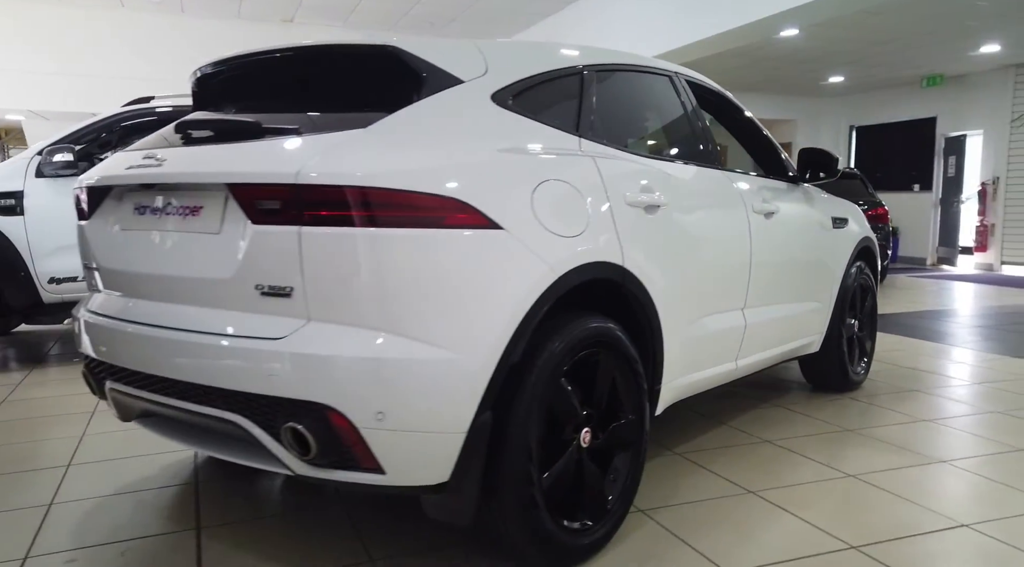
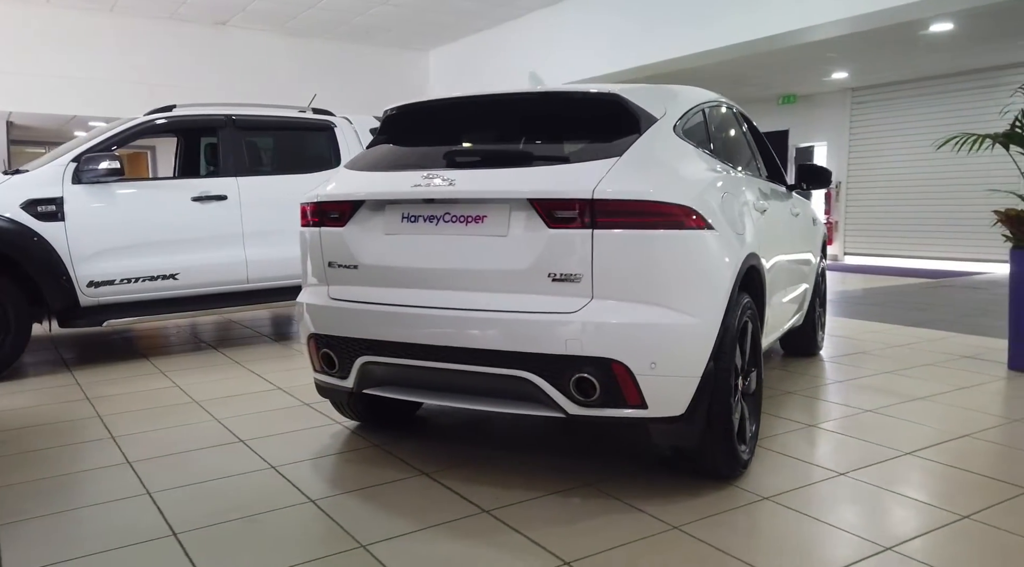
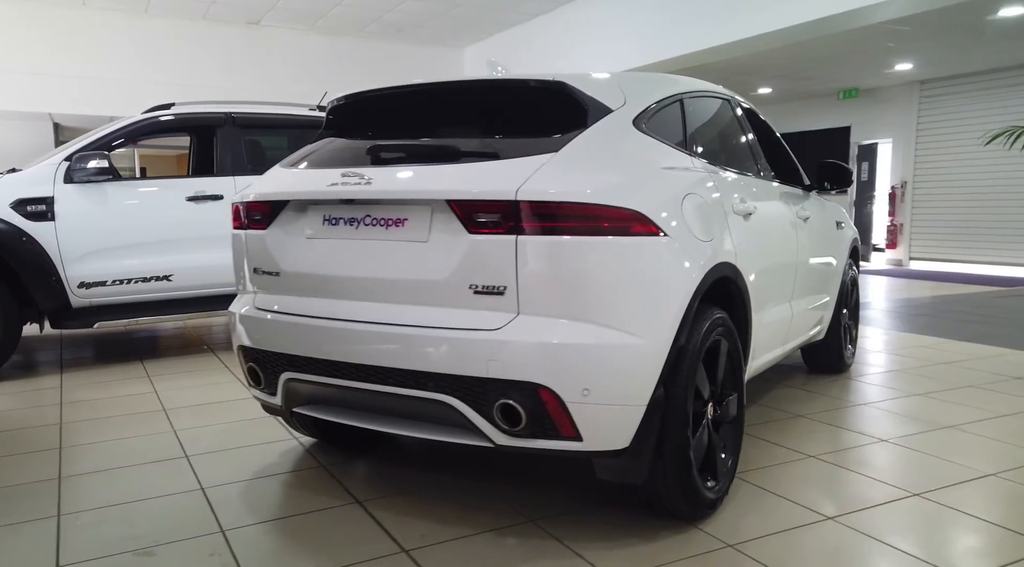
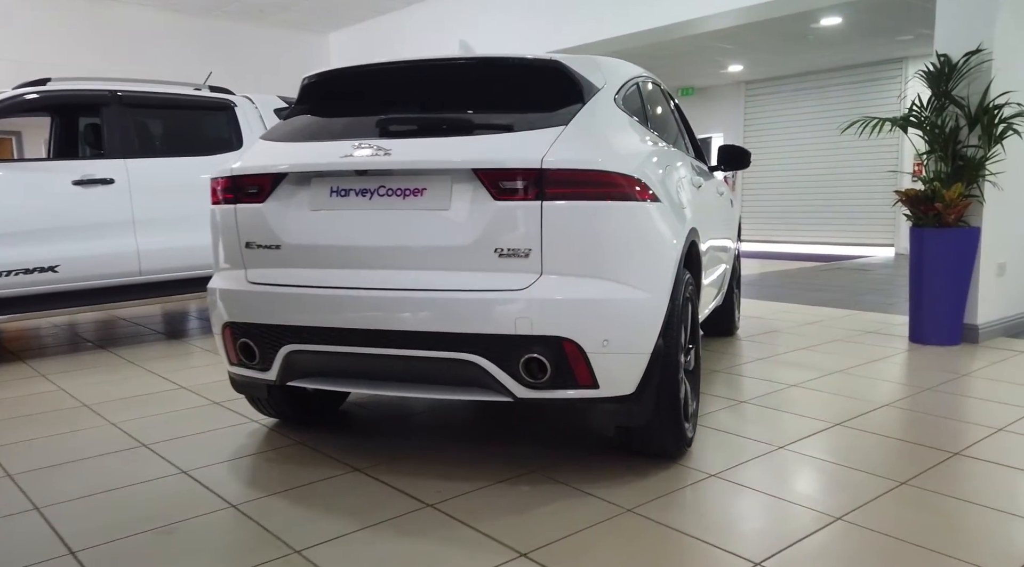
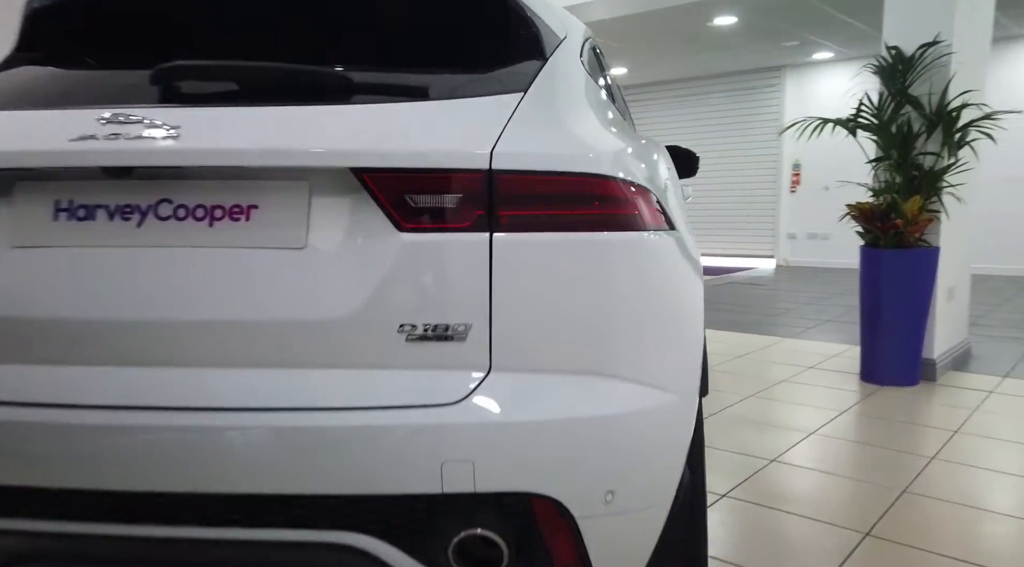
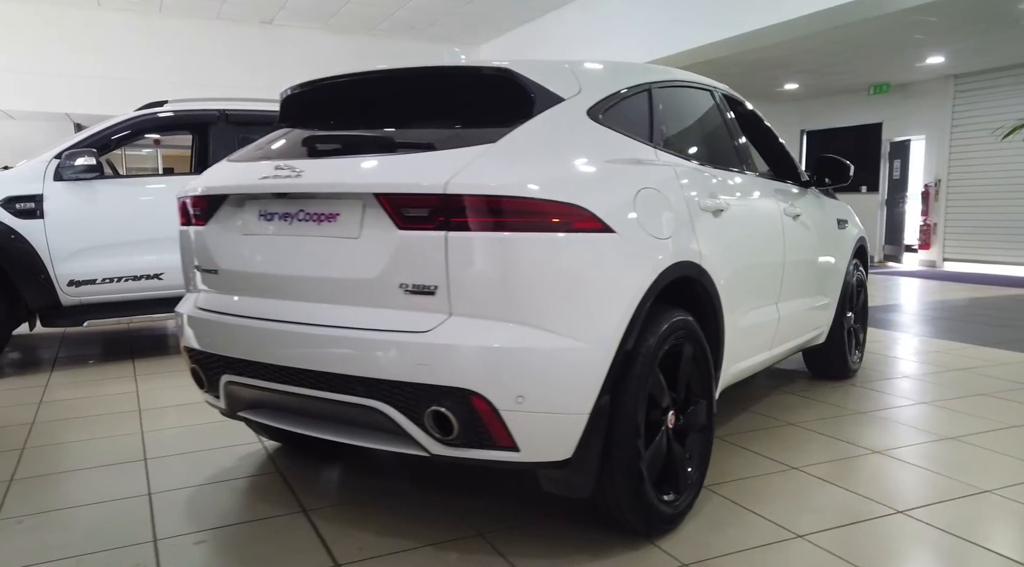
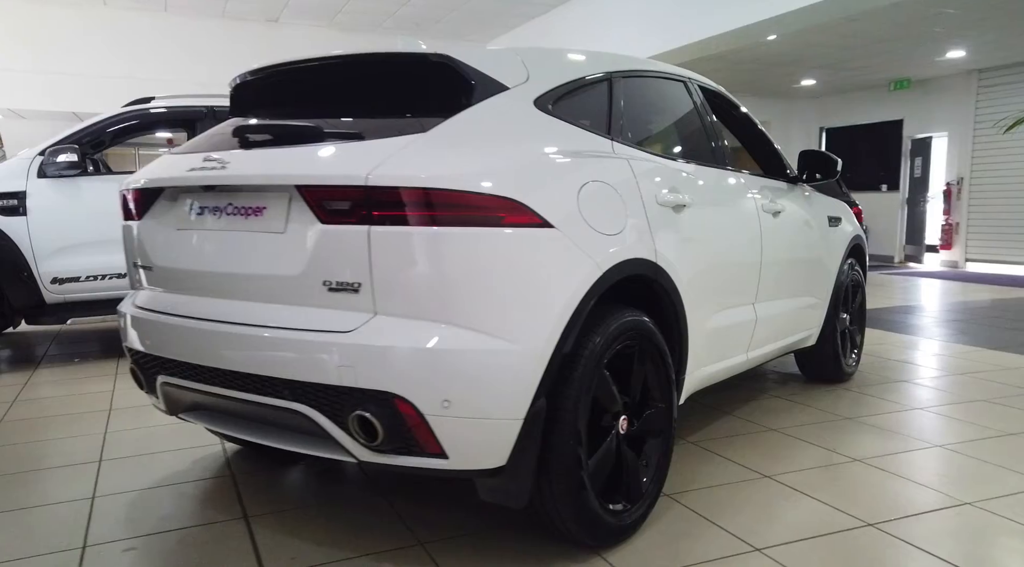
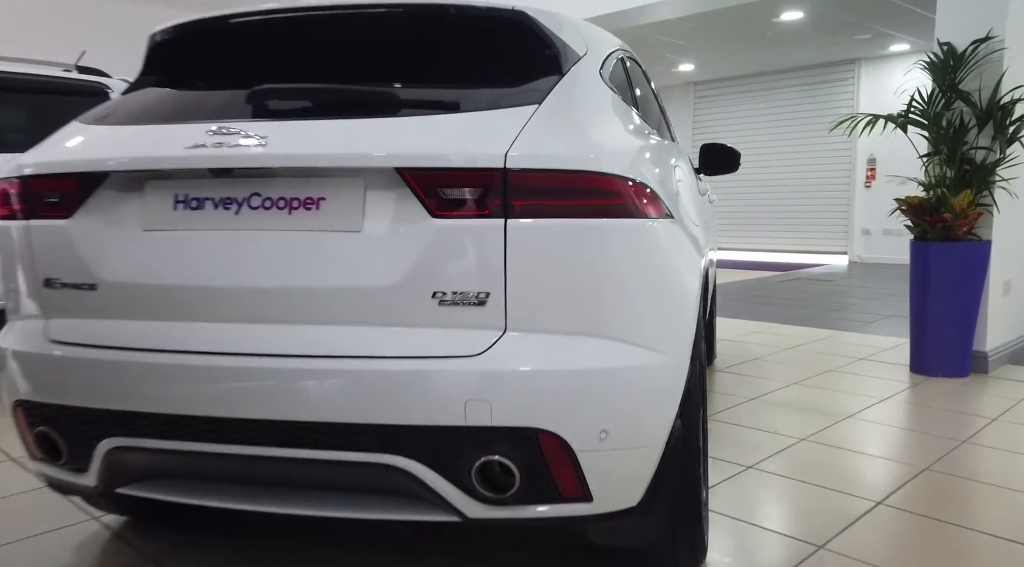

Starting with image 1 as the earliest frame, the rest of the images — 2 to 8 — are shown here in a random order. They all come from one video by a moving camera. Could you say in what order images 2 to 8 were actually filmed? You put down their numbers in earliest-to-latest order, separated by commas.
7, 6, 3, 2, 4, 8, 5
